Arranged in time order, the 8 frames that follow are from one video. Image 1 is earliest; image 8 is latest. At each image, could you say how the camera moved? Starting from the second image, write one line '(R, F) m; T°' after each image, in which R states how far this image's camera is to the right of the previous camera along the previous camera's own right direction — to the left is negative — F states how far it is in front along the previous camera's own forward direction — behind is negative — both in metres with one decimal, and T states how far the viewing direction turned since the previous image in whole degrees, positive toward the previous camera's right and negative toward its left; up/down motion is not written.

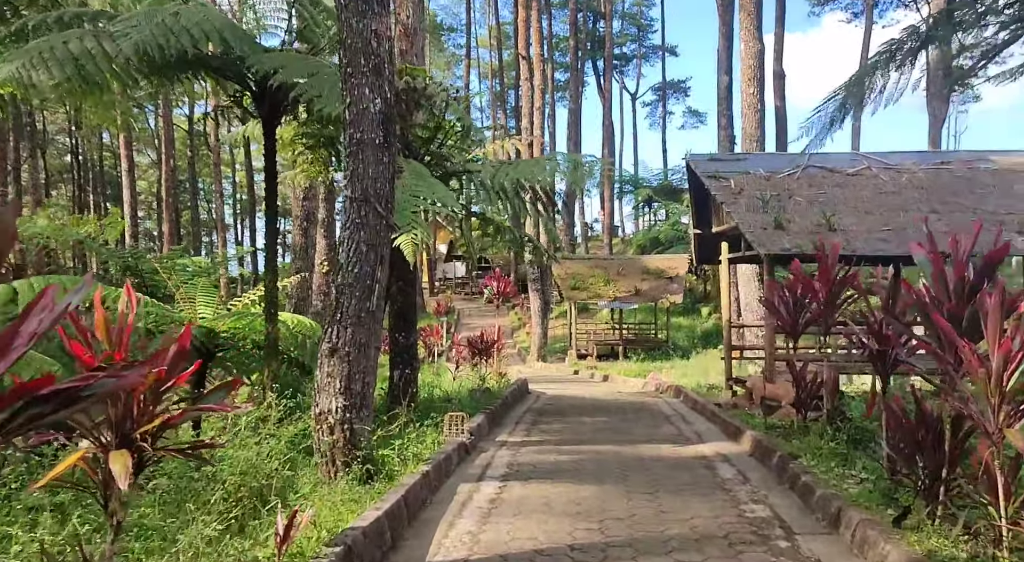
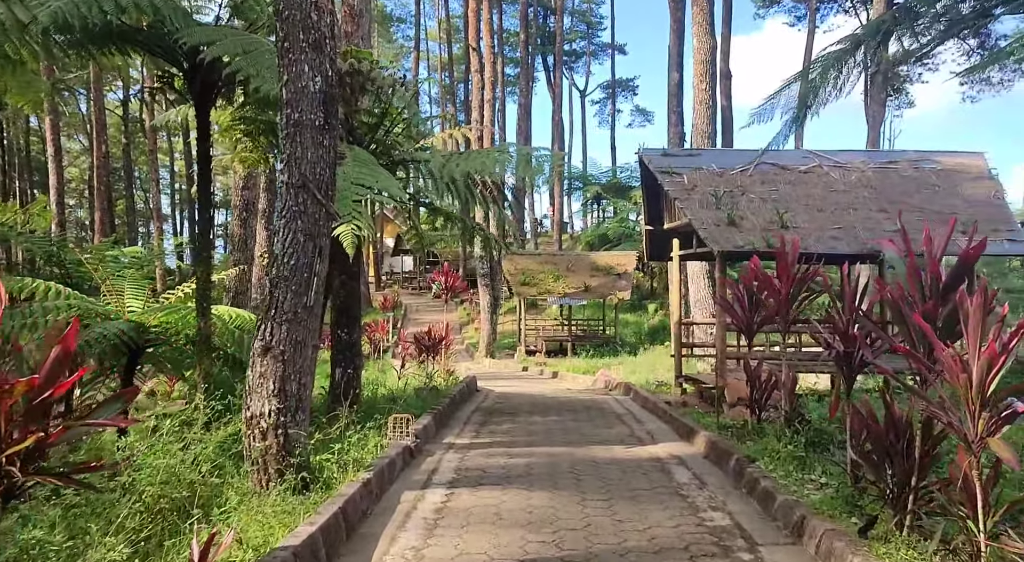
(0.0, +0.4) m; +3°
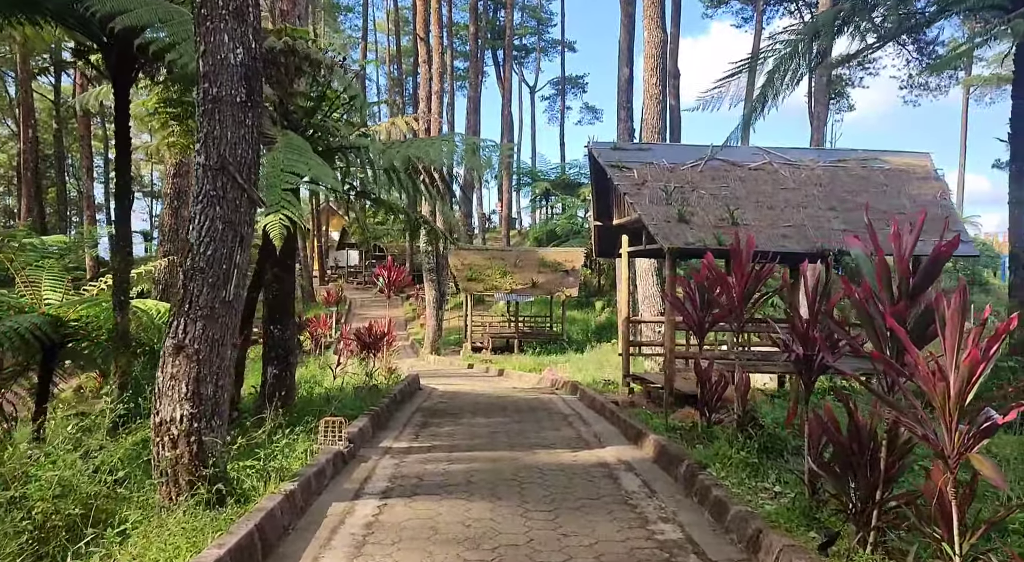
(0.0, +0.4) m; +3°
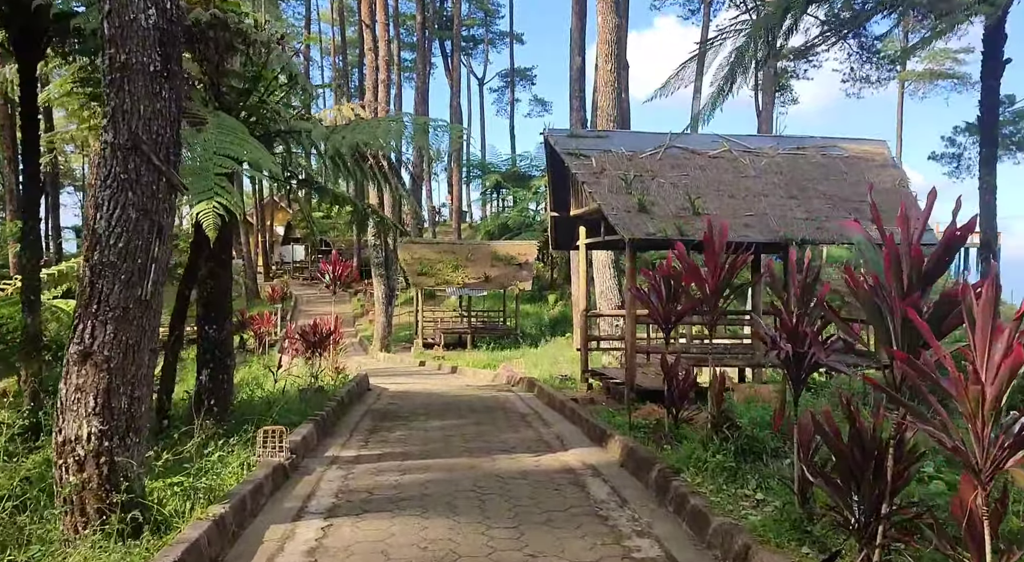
(0.0, +0.6) m; +3°
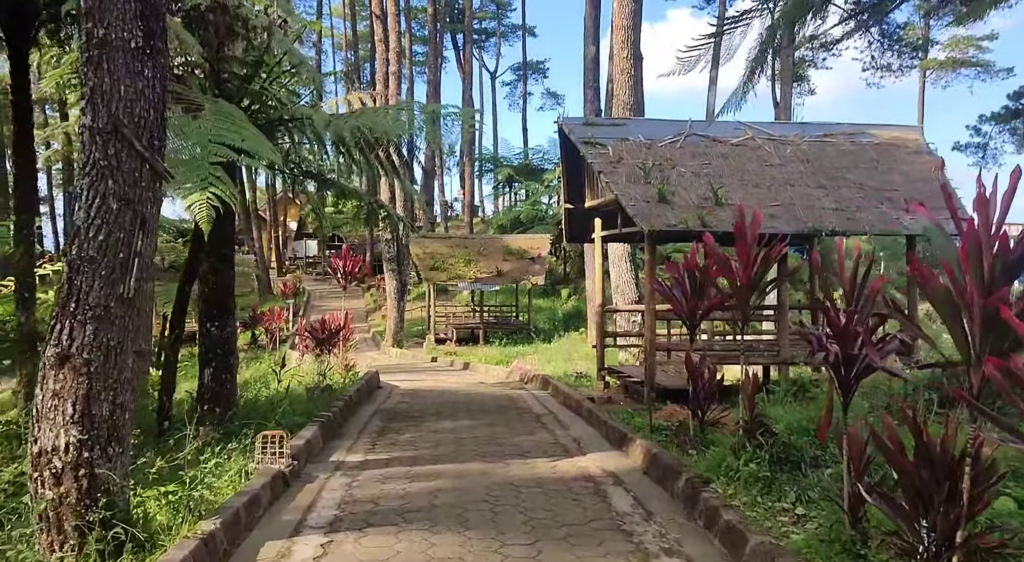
(0.0, +0.4) m; -1°
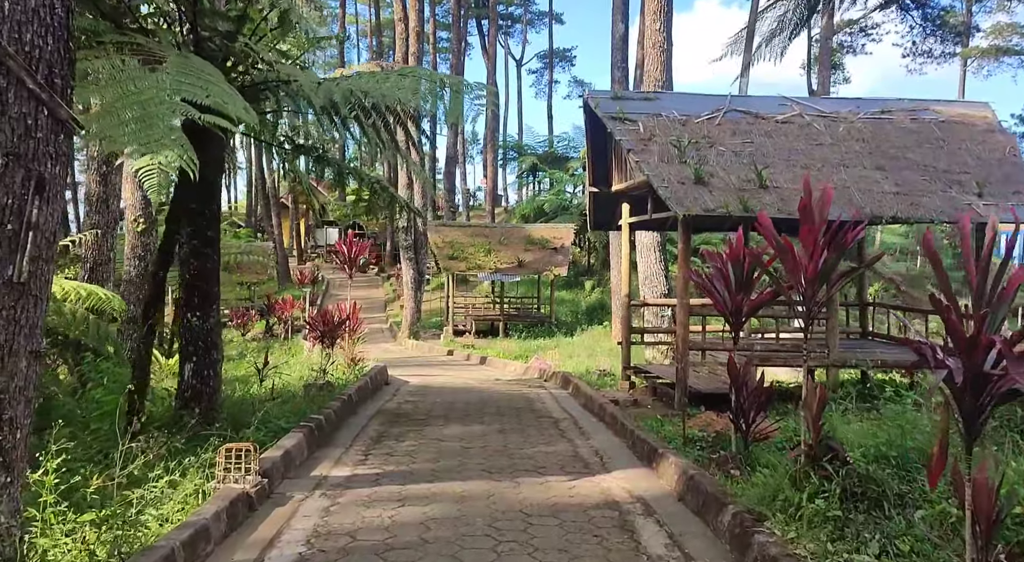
(+0.1, +1.1) m; -1°
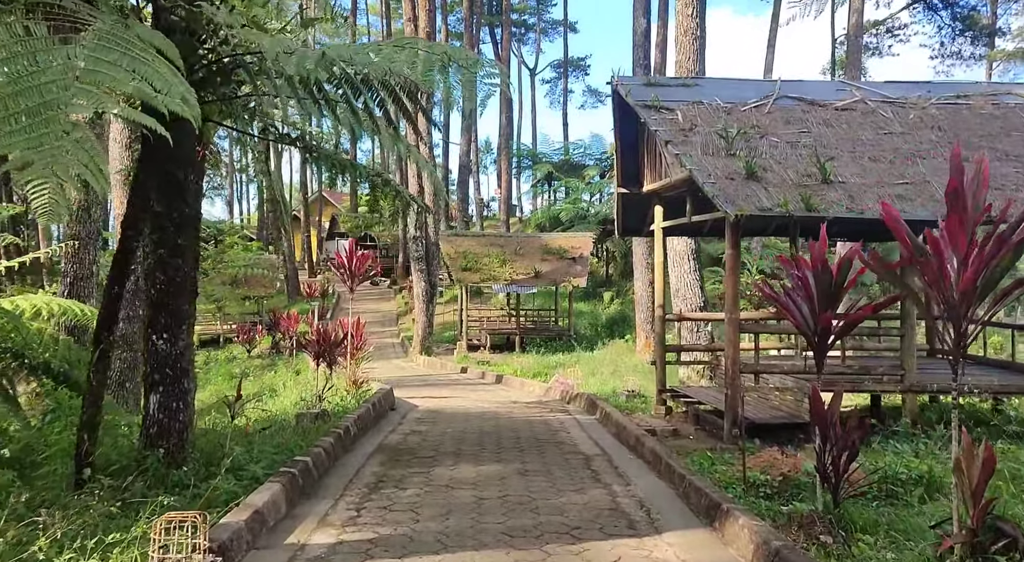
(-0.1, +1.3) m; -1°
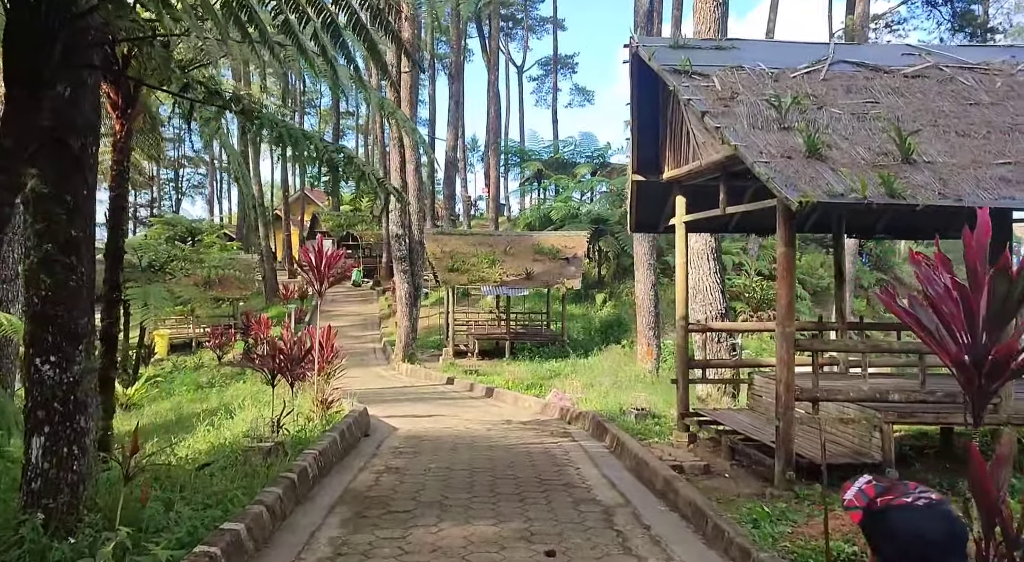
(-0.1, +1.7) m; +1°
